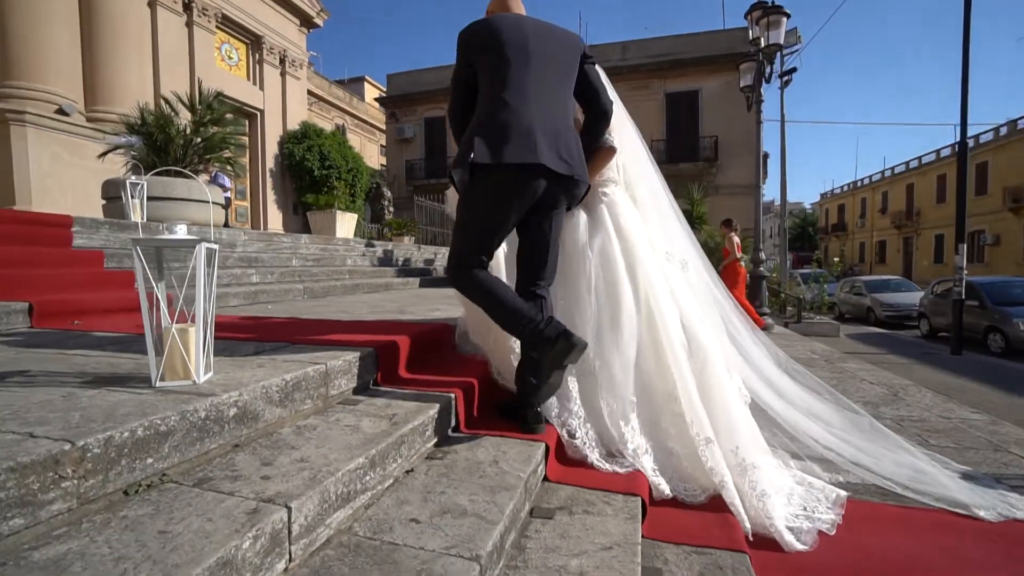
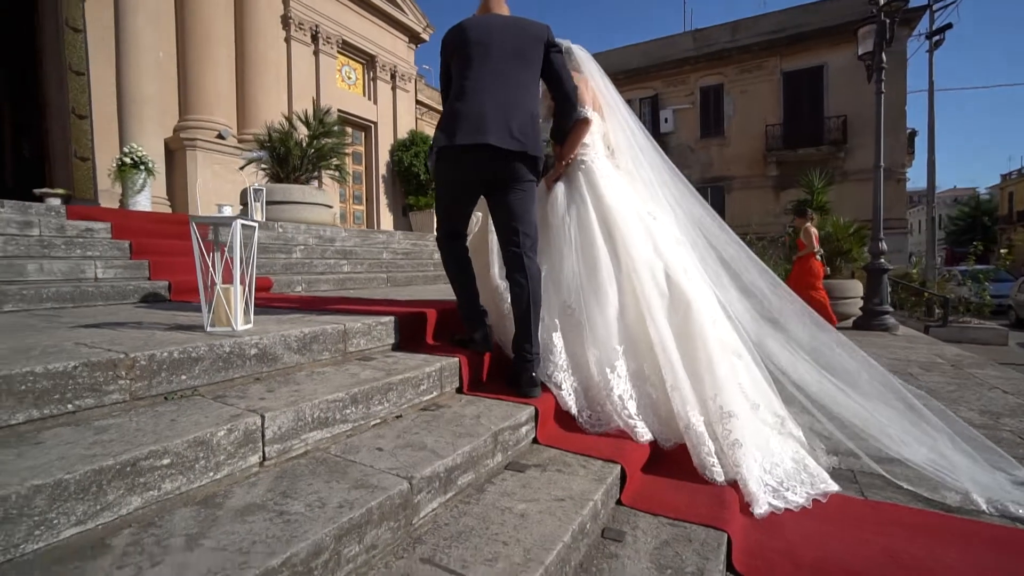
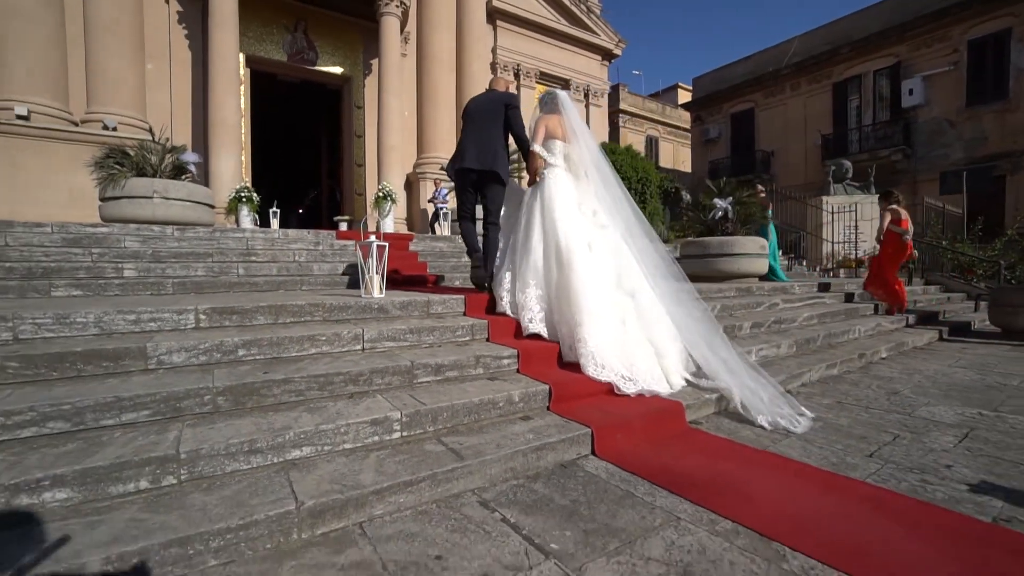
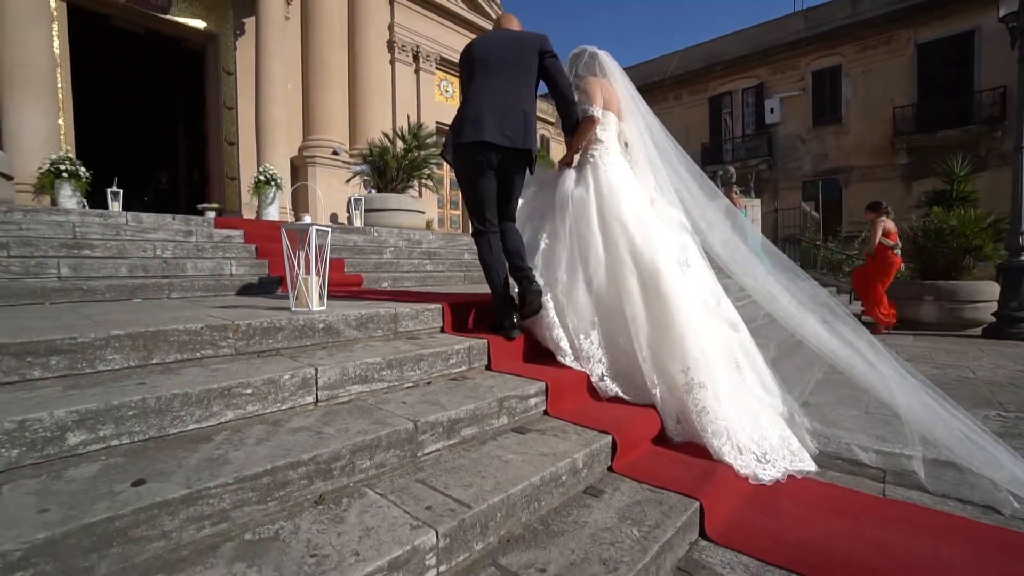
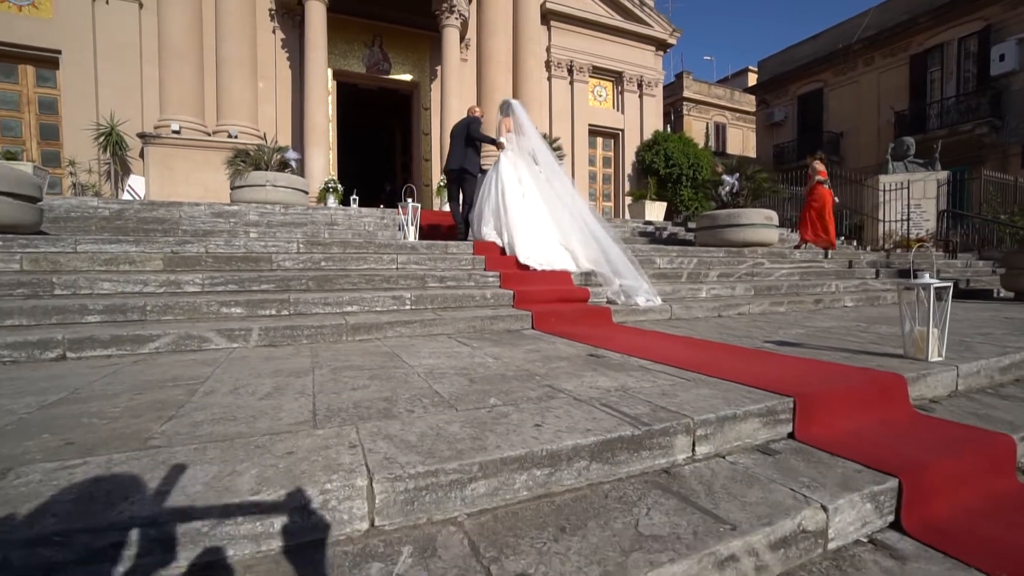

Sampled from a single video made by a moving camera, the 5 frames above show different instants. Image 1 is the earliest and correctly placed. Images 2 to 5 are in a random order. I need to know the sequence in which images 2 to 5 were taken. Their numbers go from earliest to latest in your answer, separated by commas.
2, 4, 3, 5
